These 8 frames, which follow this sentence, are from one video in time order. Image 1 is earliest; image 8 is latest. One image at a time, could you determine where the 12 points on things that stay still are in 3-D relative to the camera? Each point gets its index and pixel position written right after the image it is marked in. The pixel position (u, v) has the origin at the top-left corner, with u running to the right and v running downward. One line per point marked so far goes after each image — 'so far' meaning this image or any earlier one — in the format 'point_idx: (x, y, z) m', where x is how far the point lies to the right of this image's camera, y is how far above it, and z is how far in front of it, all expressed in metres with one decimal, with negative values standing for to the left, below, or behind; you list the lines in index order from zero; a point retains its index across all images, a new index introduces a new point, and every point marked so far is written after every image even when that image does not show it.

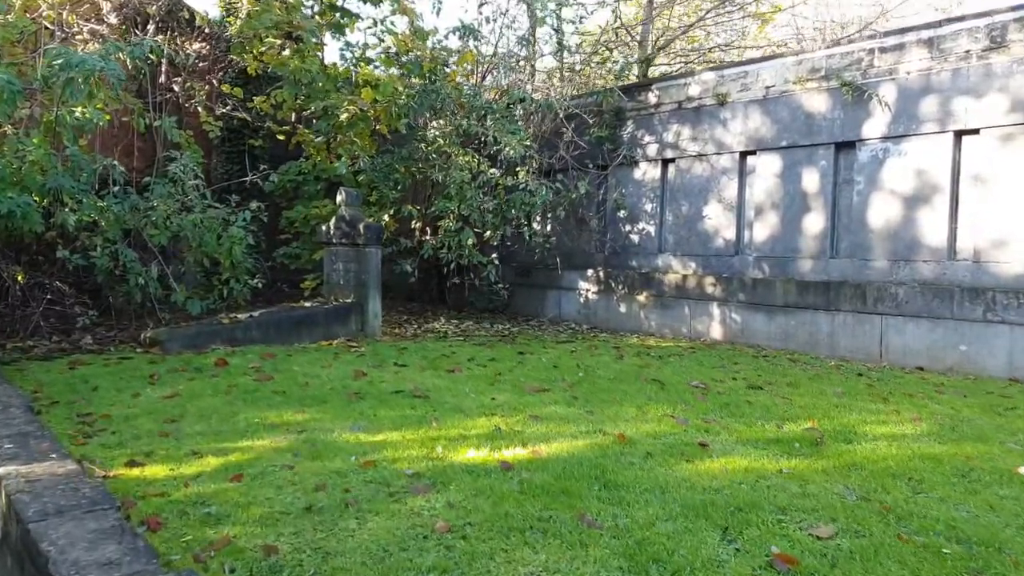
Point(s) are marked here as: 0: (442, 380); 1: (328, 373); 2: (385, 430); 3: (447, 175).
0: (-0.5, -0.7, +5.6) m
1: (-1.4, -0.6, +5.8) m
2: (-0.7, -0.7, +4.1) m
3: (-0.7, +1.3, +9.0) m
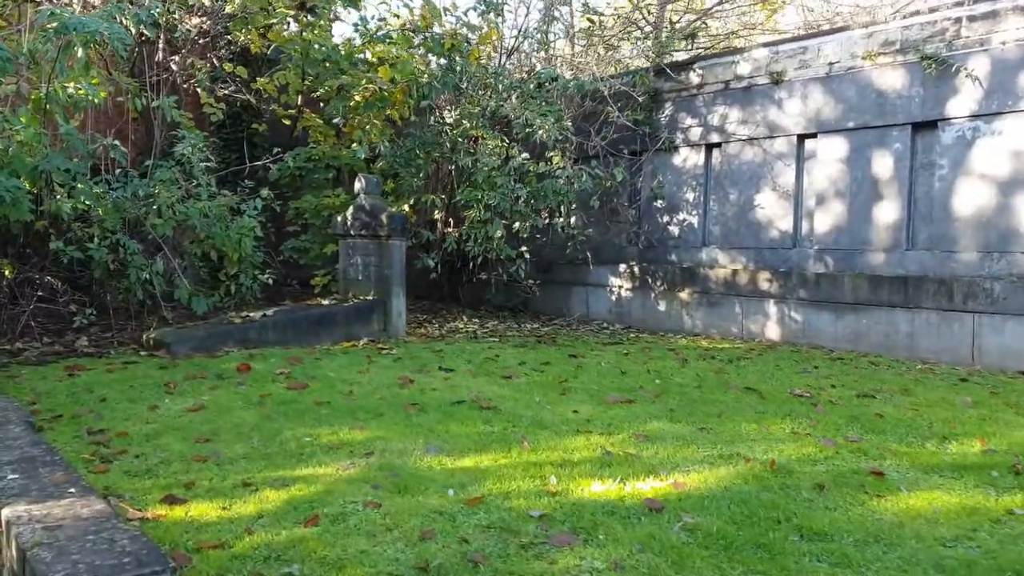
0: (-0.1, -0.6, +4.9) m
1: (-0.9, -0.6, +5.1) m
2: (-0.2, -0.7, +3.4) m
3: (-0.4, +1.4, +8.3) m
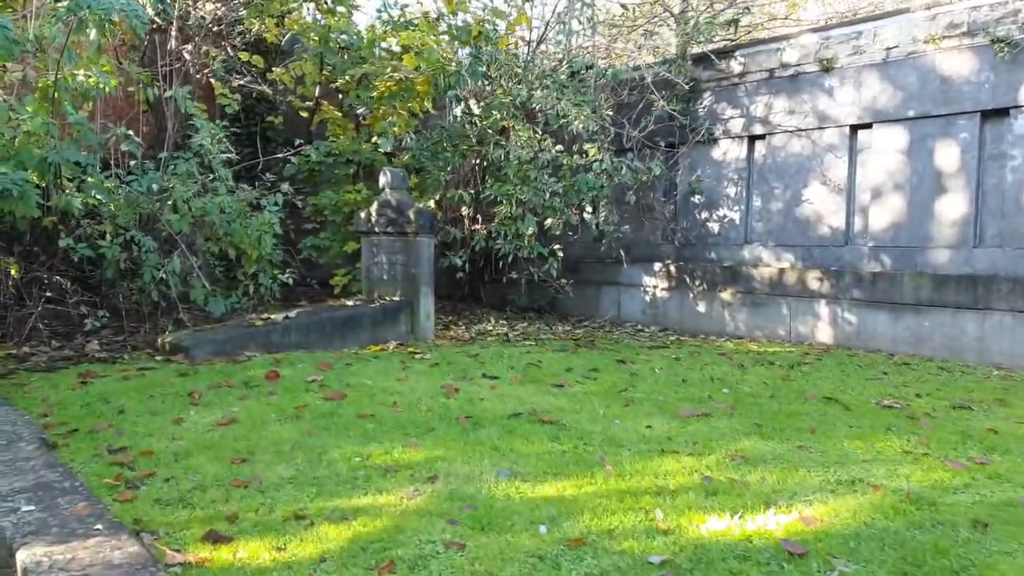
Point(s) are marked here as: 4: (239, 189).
0: (+0.3, -0.6, +4.5) m
1: (-0.6, -0.6, +4.7) m
2: (+0.1, -0.7, +2.9) m
3: (-0.1, +1.4, +7.9) m
4: (-2.5, +0.9, +7.2) m
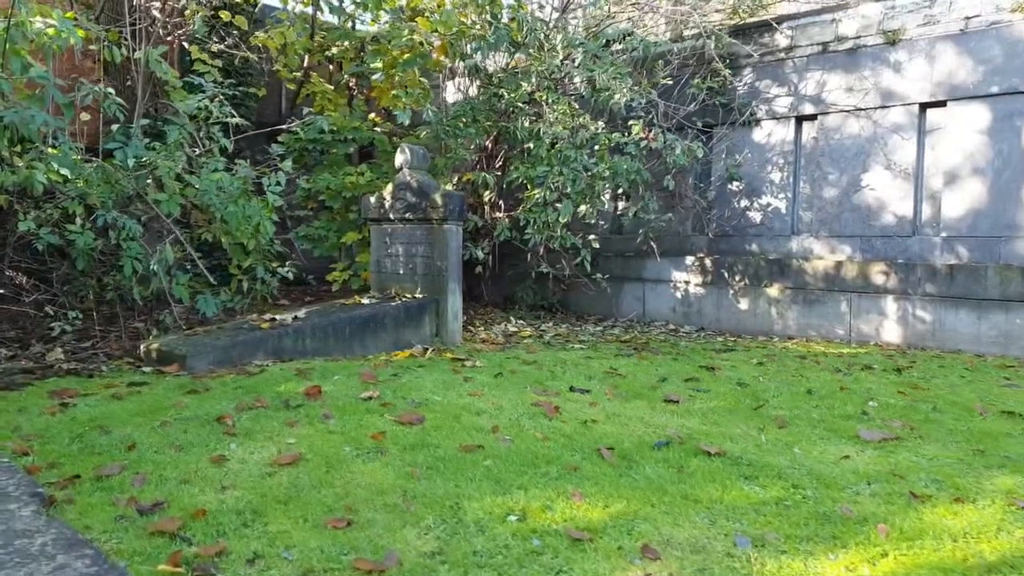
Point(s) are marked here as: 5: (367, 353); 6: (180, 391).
0: (+0.8, -0.6, +3.6) m
1: (-0.1, -0.6, +3.8) m
2: (+0.8, -0.7, +2.1) m
3: (+0.2, +1.4, +7.0) m
4: (-2.2, +1.0, +6.1) m
5: (-1.1, -0.5, +5.9) m
6: (-1.8, -0.6, +4.2) m
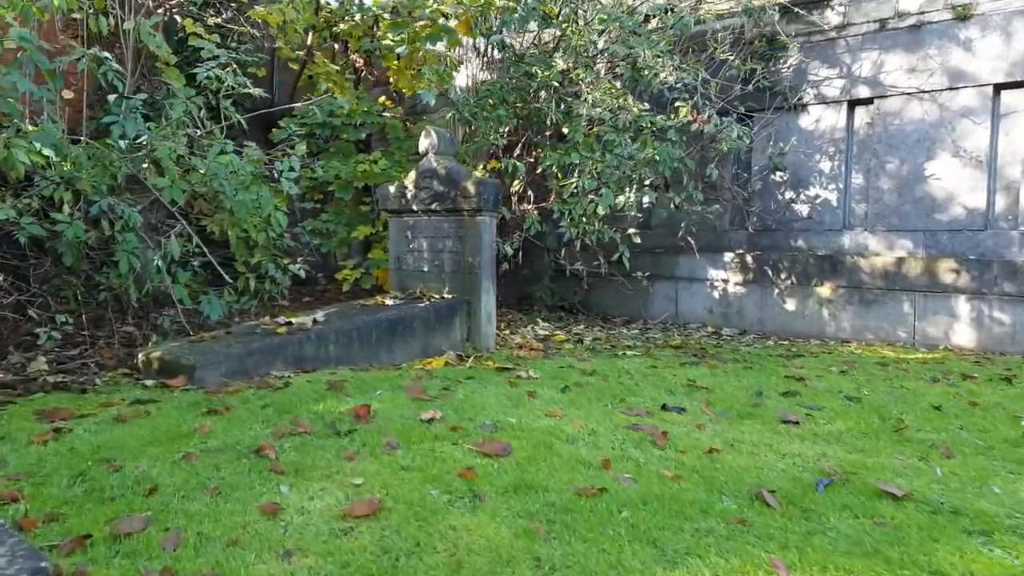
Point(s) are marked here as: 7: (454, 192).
0: (+1.2, -0.6, +3.0) m
1: (+0.3, -0.6, +3.2) m
2: (+1.2, -0.7, +1.5) m
3: (+0.5, +1.4, +6.4) m
4: (-1.9, +1.0, +5.4) m
5: (-0.8, -0.5, +5.2) m
6: (-1.4, -0.6, +3.5) m
7: (-0.4, +0.7, +5.7) m
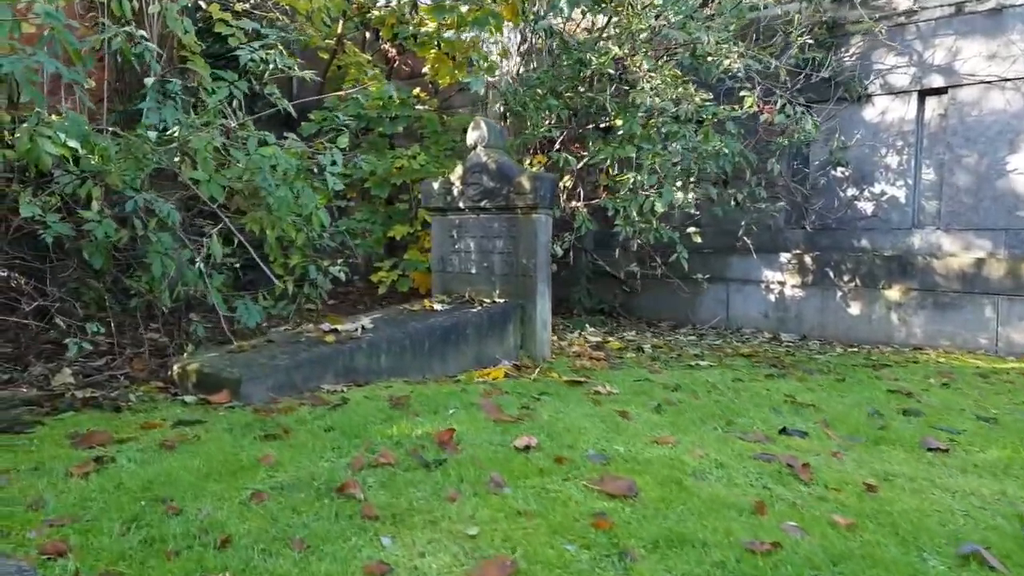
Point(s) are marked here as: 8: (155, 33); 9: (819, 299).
0: (+1.6, -0.6, +2.6) m
1: (+0.7, -0.6, +2.7) m
2: (+1.6, -0.7, +1.1) m
3: (+0.9, +1.4, +6.0) m
4: (-1.5, +0.9, +5.0) m
5: (-0.4, -0.5, +4.8) m
6: (-1.0, -0.6, +3.1) m
7: (0.0, +0.7, +5.3) m
8: (-2.5, +1.8, +5.5) m
9: (+2.7, -0.1, +6.8) m
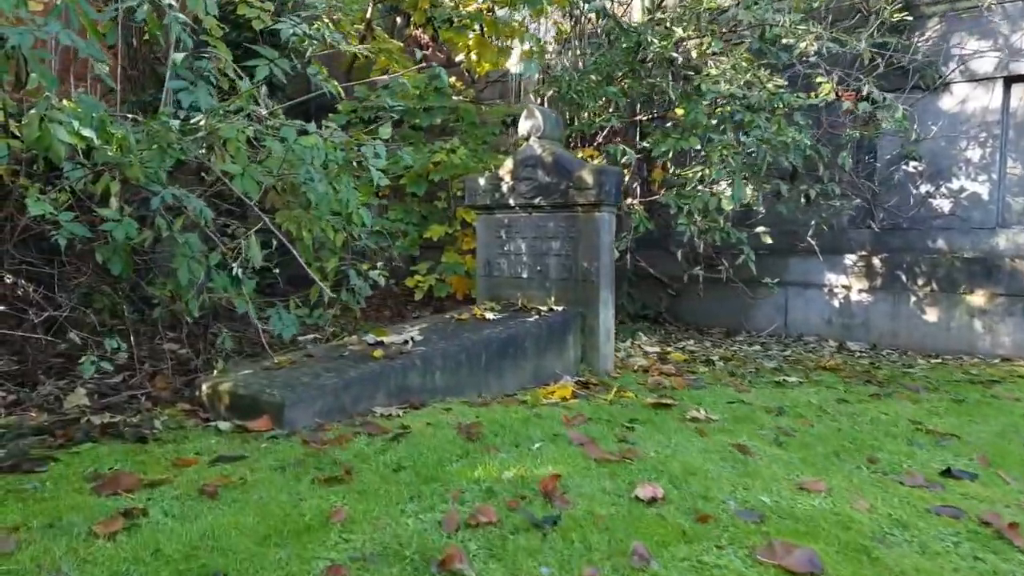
0: (+2.0, -0.7, +2.1) m
1: (+1.0, -0.7, +2.2) m
2: (+2.0, -0.8, +0.6) m
3: (+1.2, +1.4, +5.4) m
4: (-1.1, +0.9, +4.5) m
5: (0.0, -0.6, +4.2) m
6: (-0.7, -0.6, +2.6) m
7: (+0.3, +0.6, +4.7) m
8: (-2.1, +1.8, +5.0) m
9: (+3.0, -0.1, +6.2) m
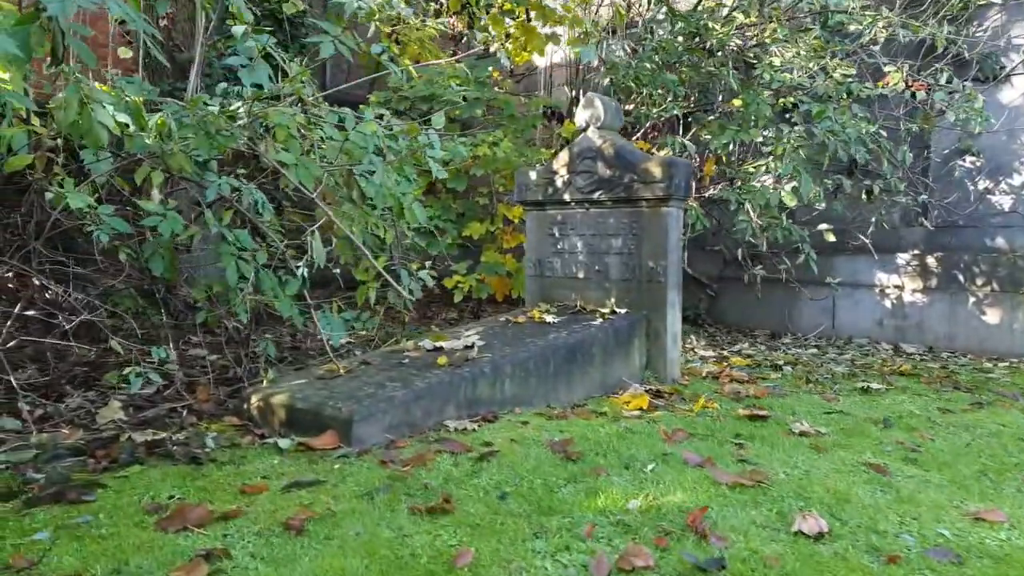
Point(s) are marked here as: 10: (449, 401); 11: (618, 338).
0: (+2.3, -0.7, +1.8) m
1: (+1.4, -0.7, +1.9) m
2: (+2.4, -0.8, +0.3) m
3: (+1.6, +1.4, +5.1) m
4: (-0.8, +0.9, +4.1) m
5: (+0.3, -0.6, +3.9) m
6: (-0.3, -0.6, +2.3) m
7: (+0.7, +0.6, +4.4) m
8: (-1.8, +1.7, +4.6) m
9: (+3.4, -0.1, +5.9) m
10: (-0.3, -0.5, +3.3) m
11: (+0.6, -0.3, +4.2) m
